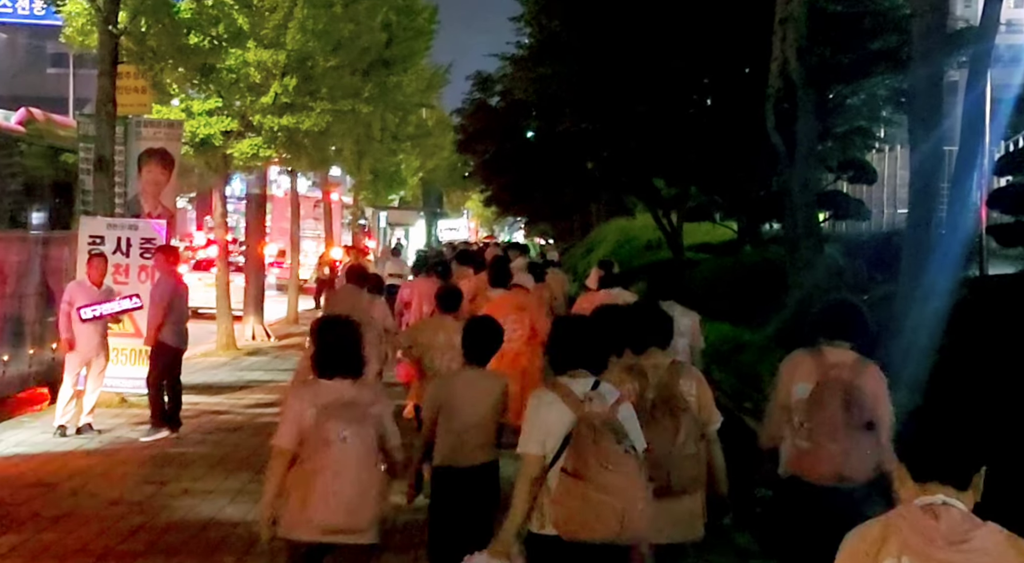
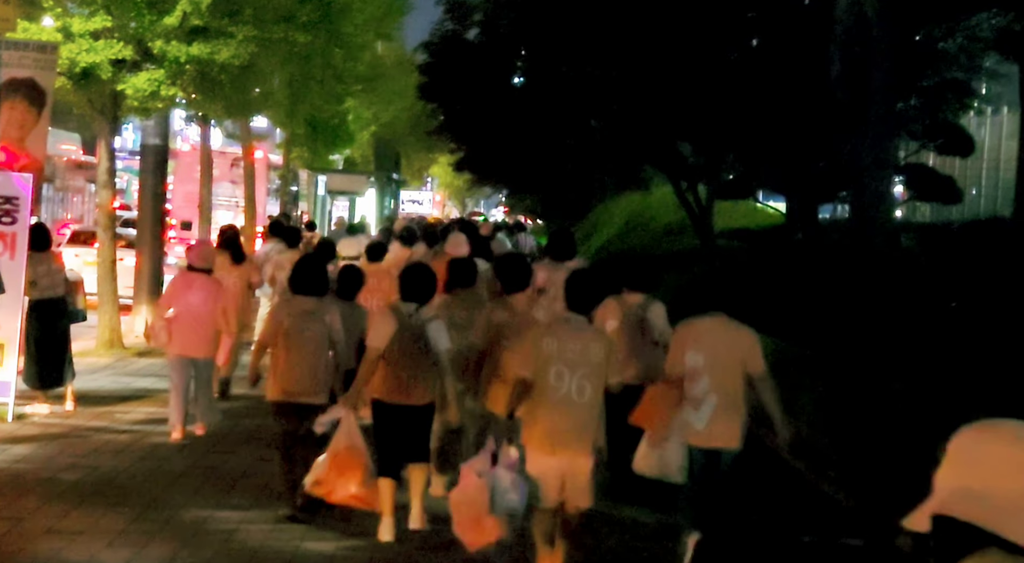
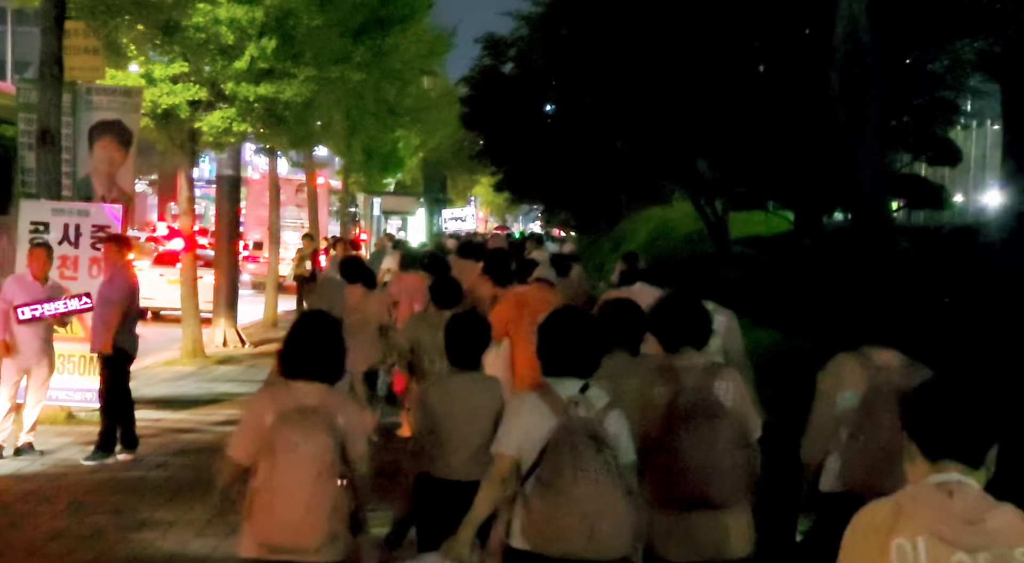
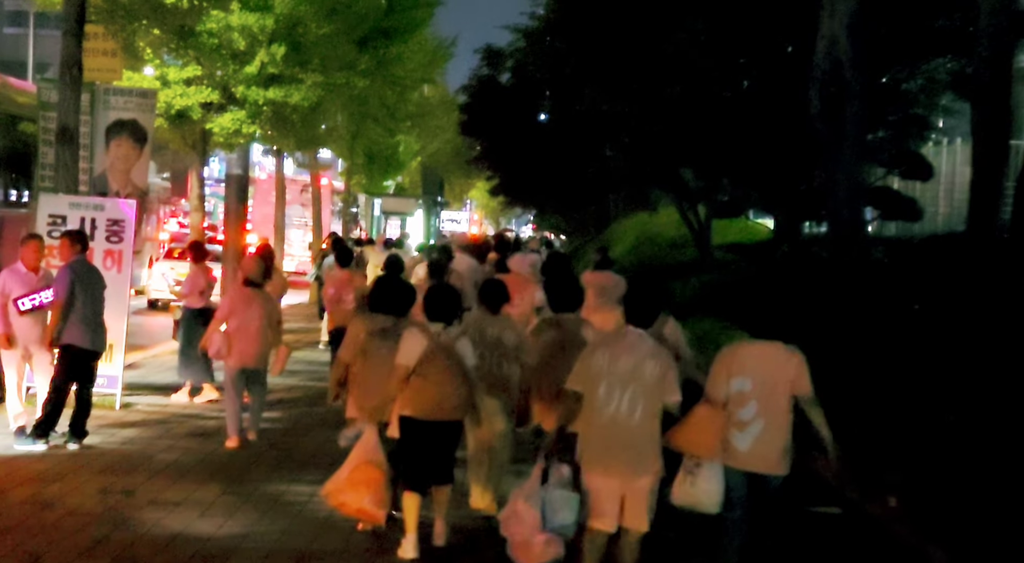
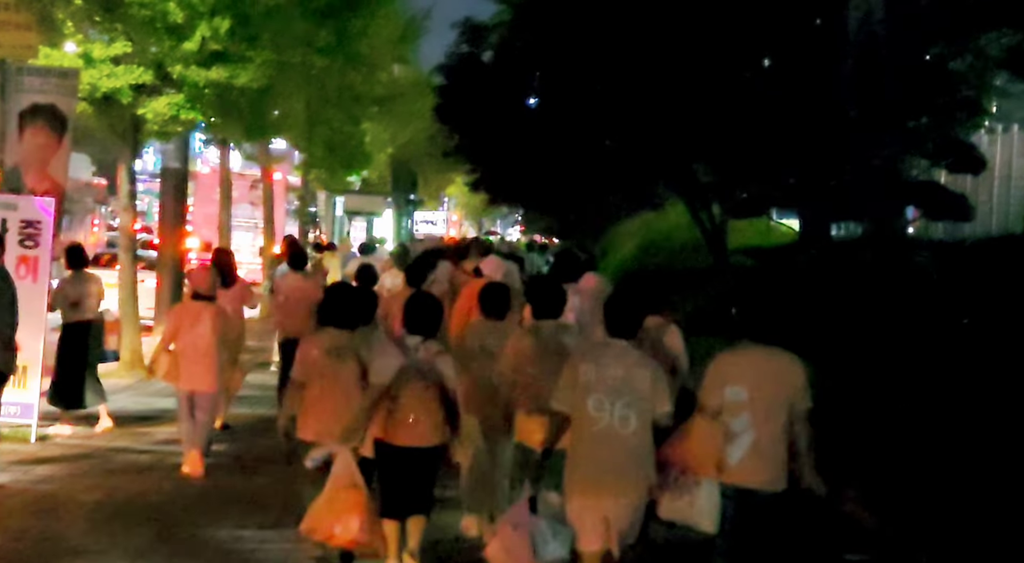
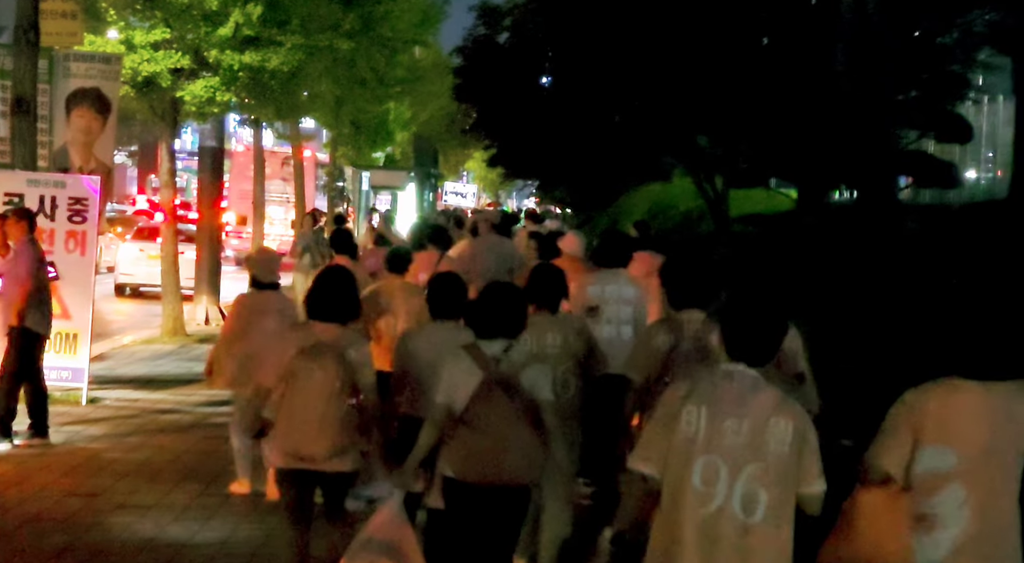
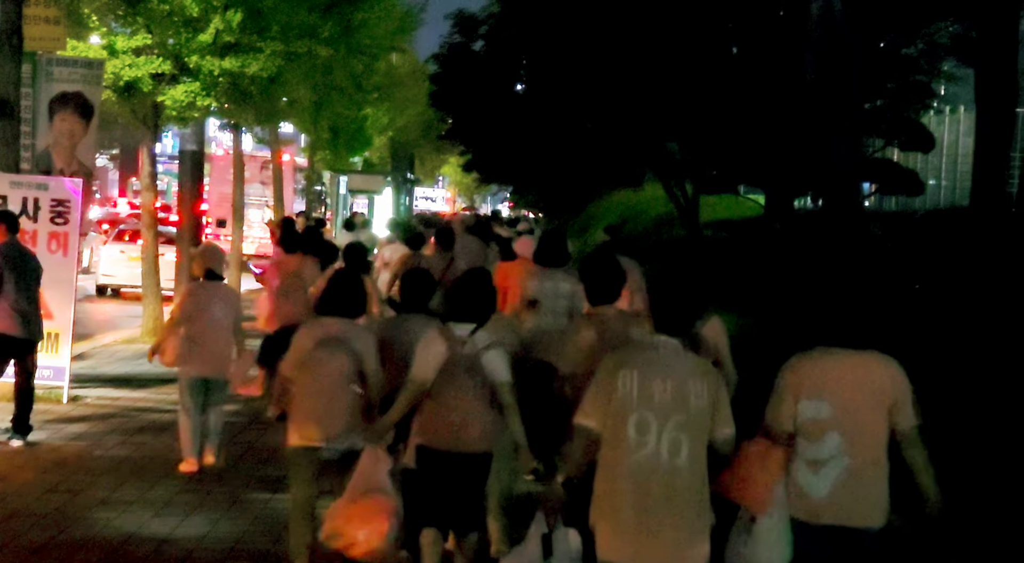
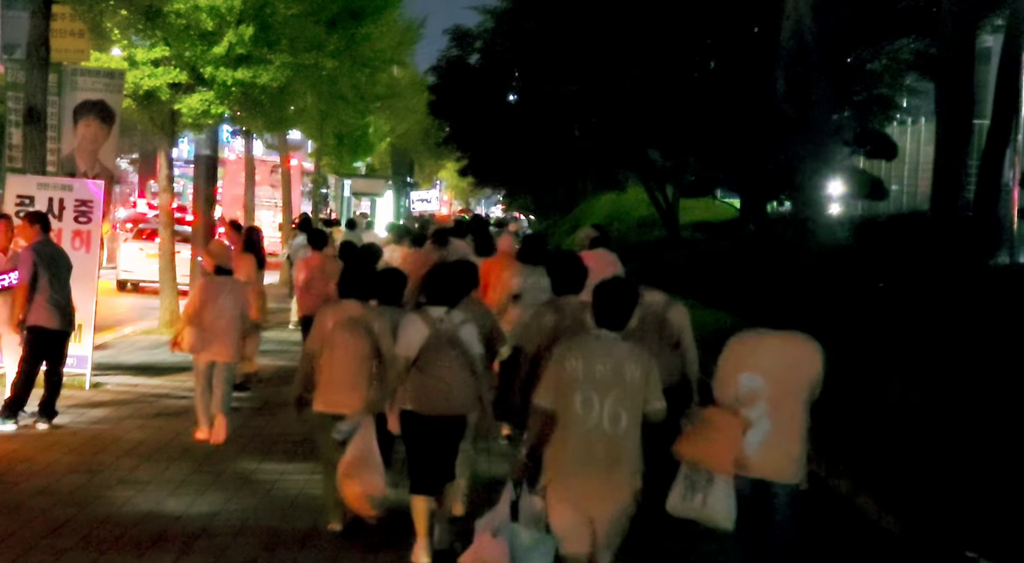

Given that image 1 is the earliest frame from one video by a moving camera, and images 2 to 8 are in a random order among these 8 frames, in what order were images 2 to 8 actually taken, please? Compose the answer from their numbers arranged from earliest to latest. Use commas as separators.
3, 6, 7, 8, 4, 5, 2
